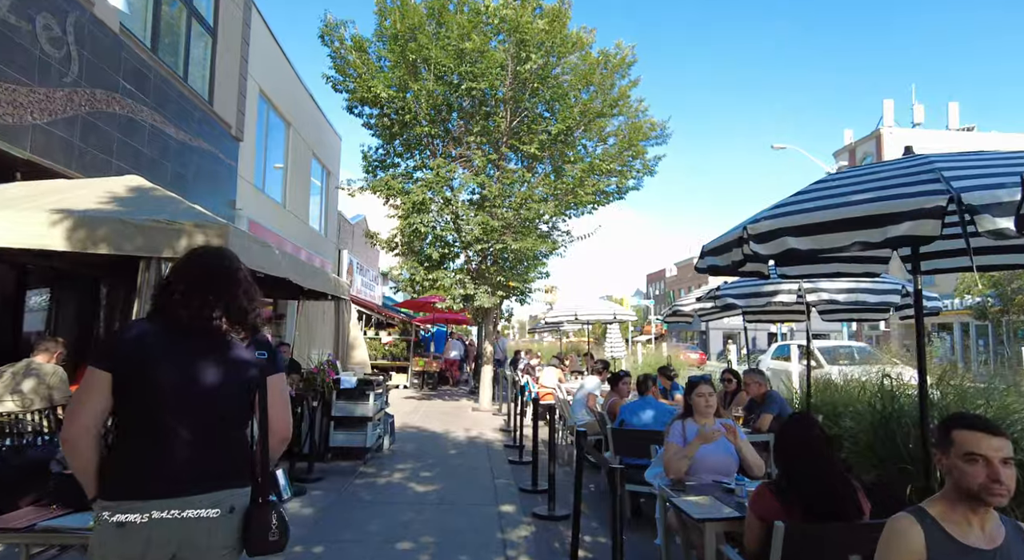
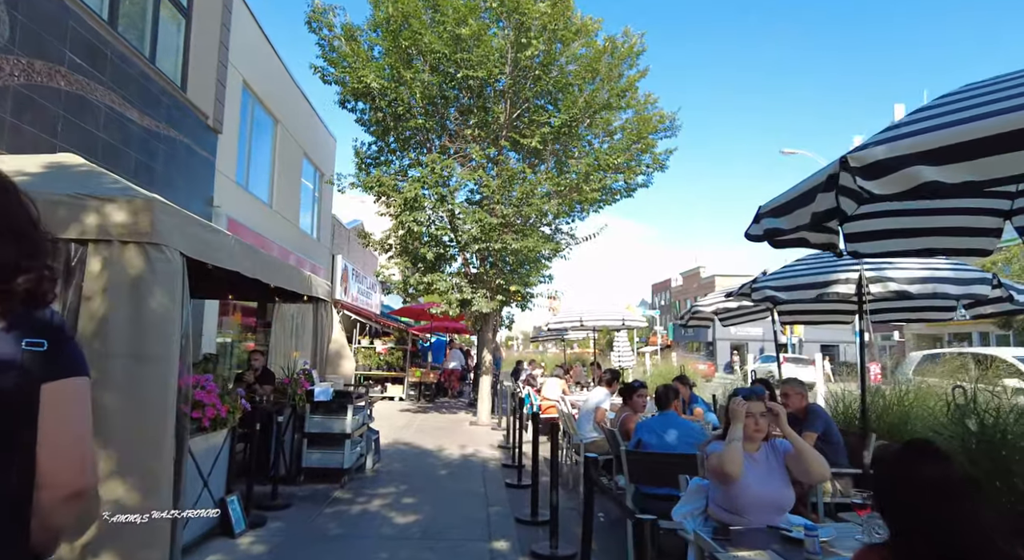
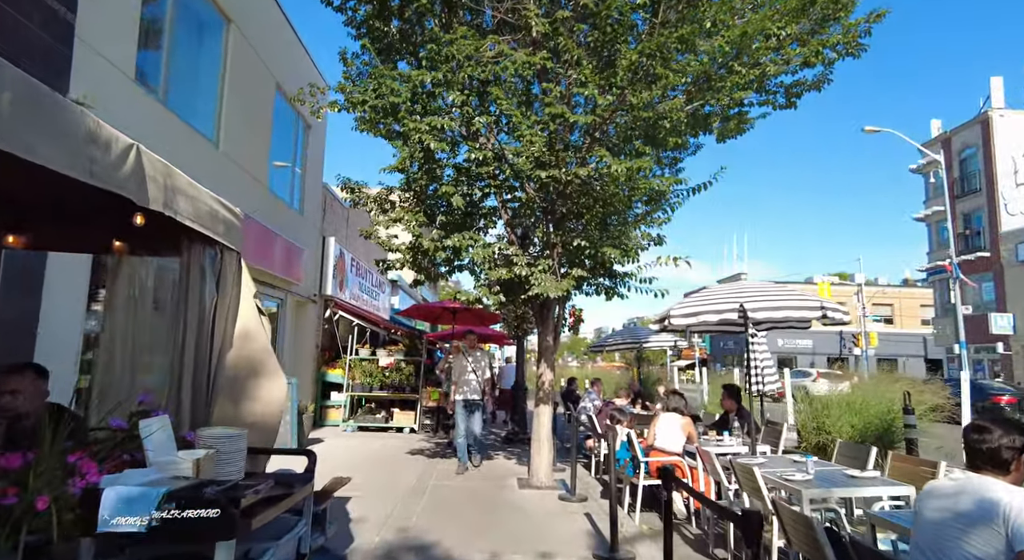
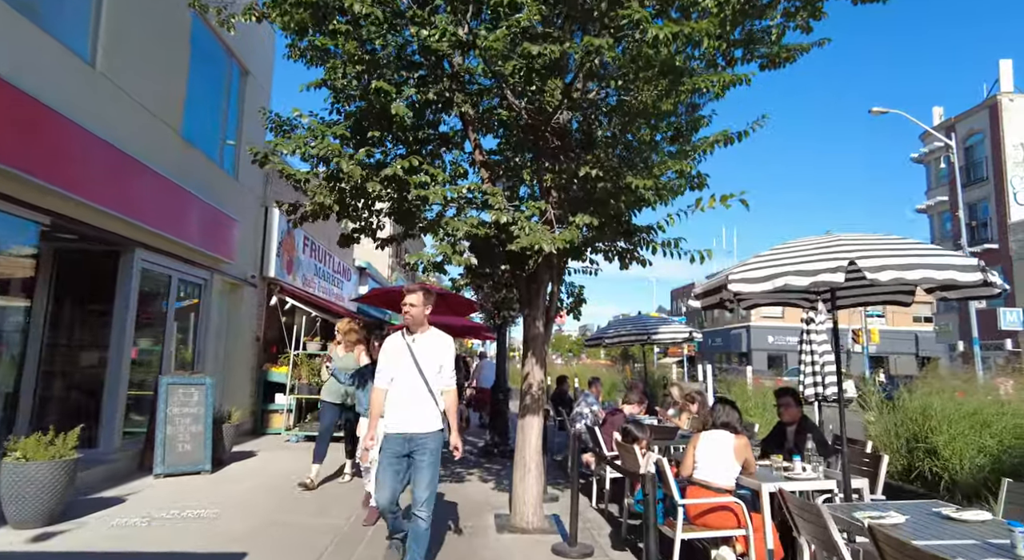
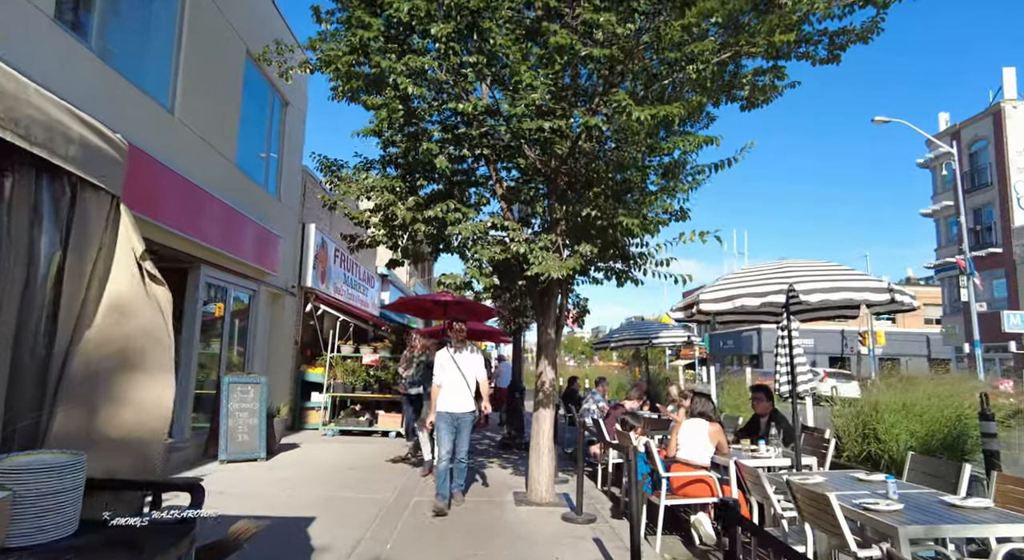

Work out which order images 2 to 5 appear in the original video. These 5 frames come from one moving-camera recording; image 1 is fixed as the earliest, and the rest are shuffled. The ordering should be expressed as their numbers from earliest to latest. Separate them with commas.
2, 3, 5, 4
